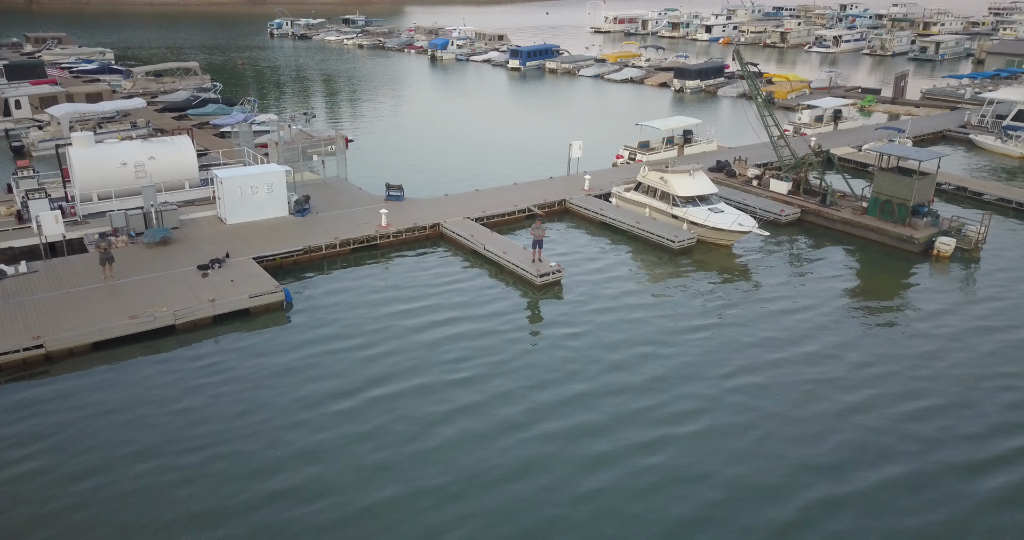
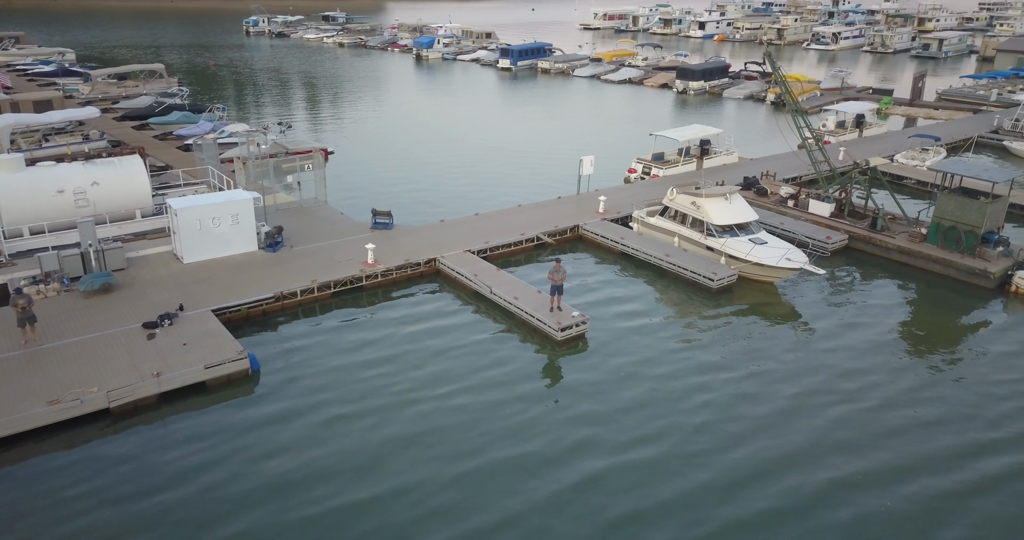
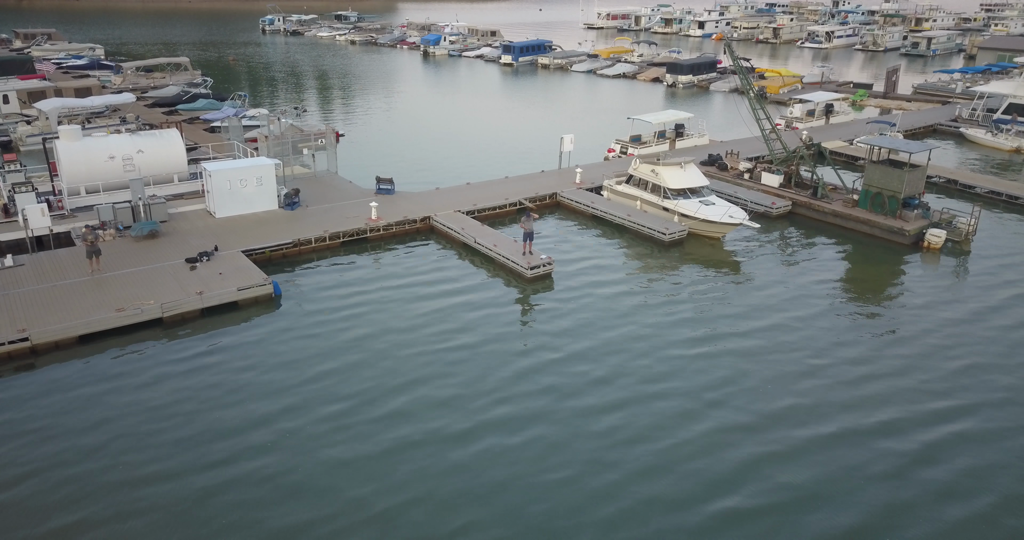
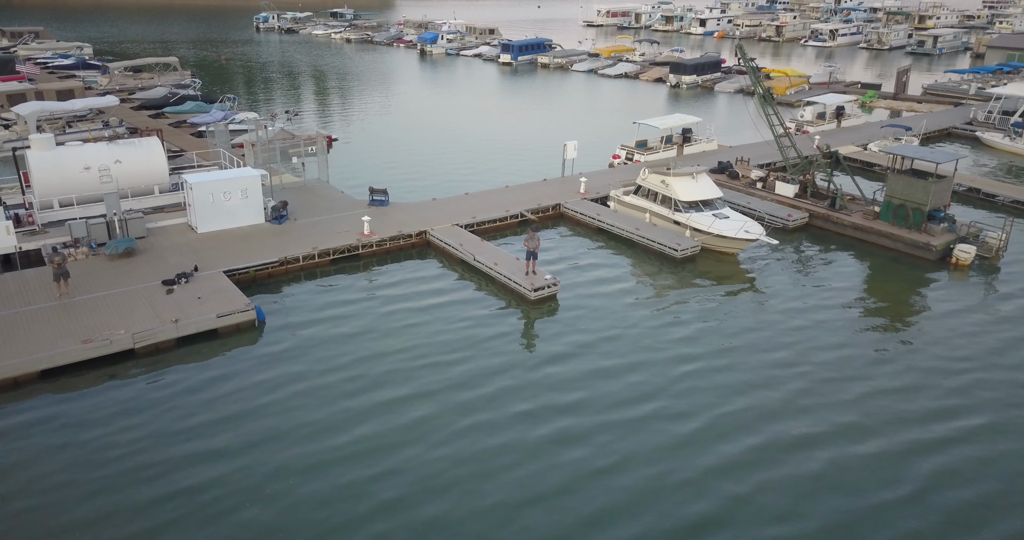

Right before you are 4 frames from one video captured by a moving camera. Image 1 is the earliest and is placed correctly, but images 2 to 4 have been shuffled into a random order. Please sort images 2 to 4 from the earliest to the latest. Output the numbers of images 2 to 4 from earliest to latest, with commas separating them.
3, 4, 2
